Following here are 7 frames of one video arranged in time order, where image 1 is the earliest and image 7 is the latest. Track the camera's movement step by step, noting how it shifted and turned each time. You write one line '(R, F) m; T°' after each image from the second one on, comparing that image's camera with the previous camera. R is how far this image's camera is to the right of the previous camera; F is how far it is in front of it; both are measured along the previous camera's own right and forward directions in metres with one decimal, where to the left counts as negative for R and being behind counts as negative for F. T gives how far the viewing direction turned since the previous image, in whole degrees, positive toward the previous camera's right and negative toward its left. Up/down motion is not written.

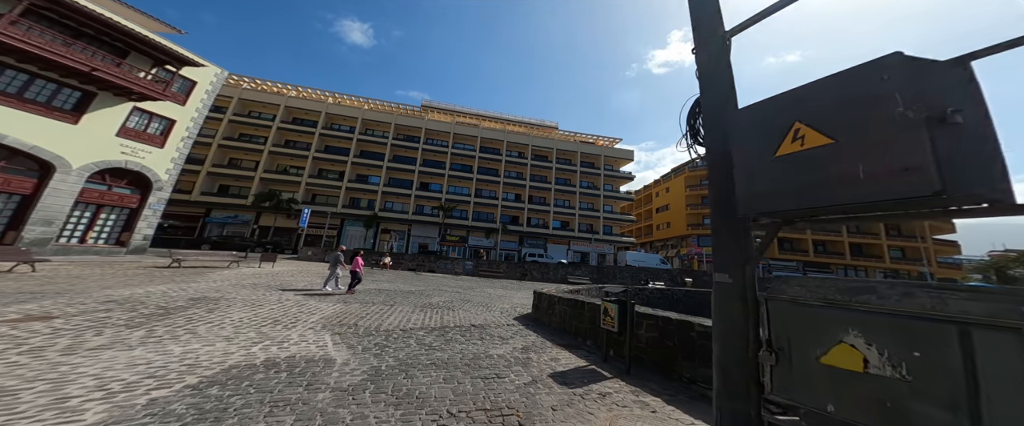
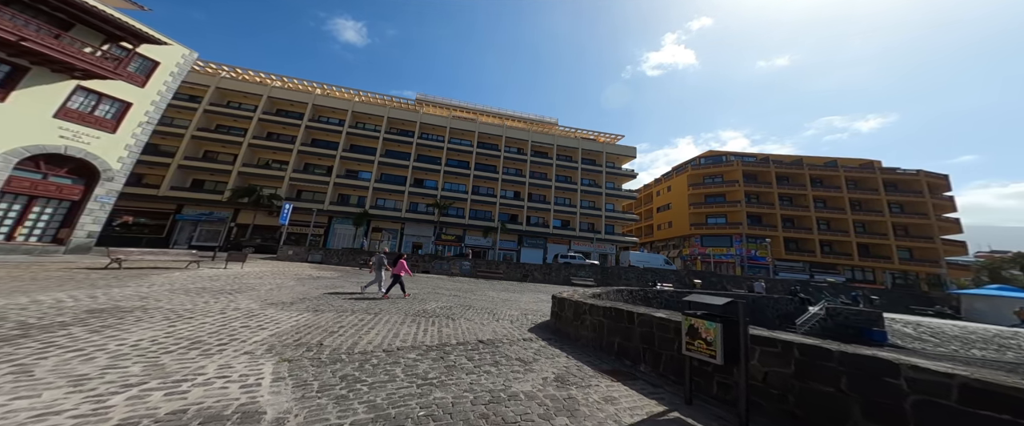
(-0.4, +1.6) m; +1°
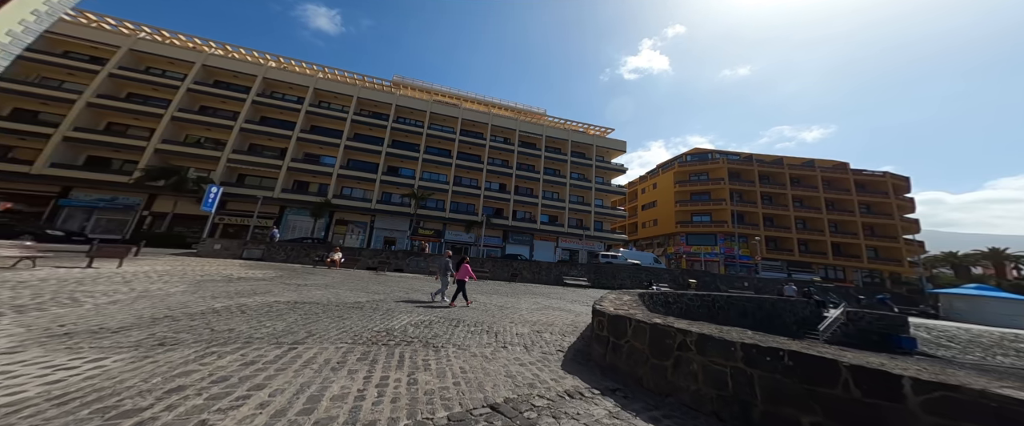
(-0.6, +2.8) m; +4°
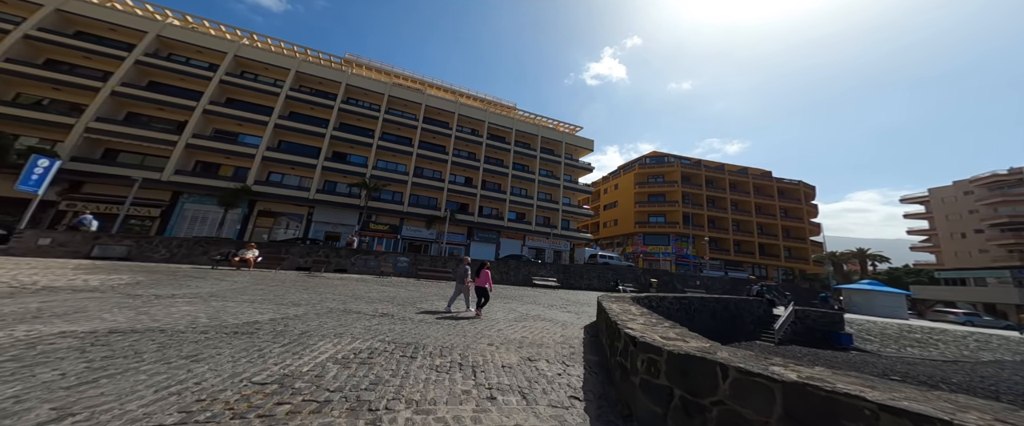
(-0.4, +1.9) m; +8°
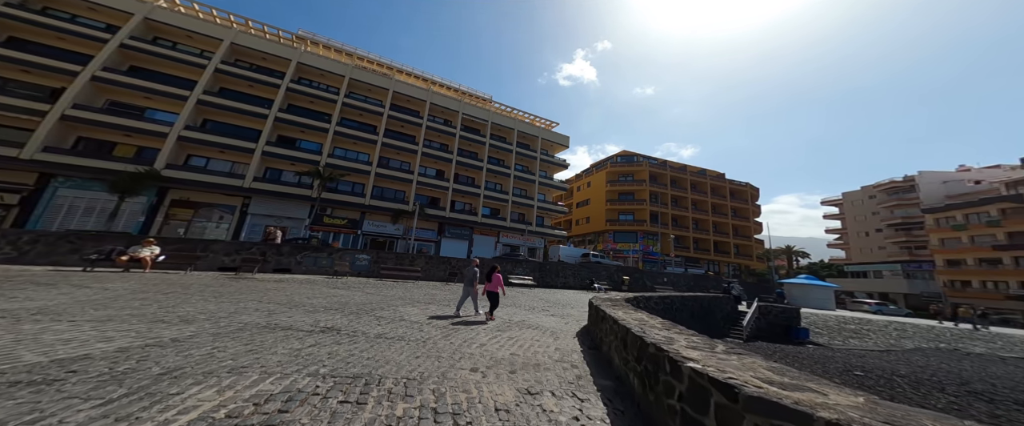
(-0.3, +1.4) m; +6°
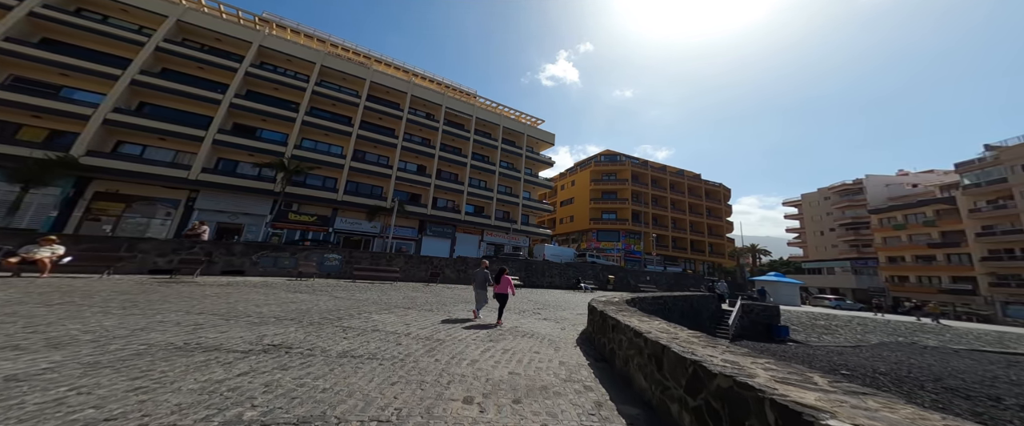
(-0.3, +0.9) m; +3°
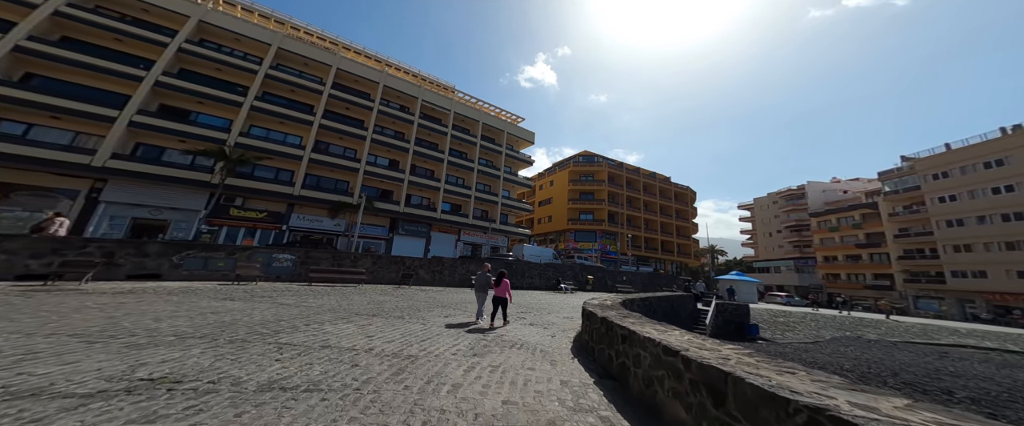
(-0.2, +1.0) m; +5°
